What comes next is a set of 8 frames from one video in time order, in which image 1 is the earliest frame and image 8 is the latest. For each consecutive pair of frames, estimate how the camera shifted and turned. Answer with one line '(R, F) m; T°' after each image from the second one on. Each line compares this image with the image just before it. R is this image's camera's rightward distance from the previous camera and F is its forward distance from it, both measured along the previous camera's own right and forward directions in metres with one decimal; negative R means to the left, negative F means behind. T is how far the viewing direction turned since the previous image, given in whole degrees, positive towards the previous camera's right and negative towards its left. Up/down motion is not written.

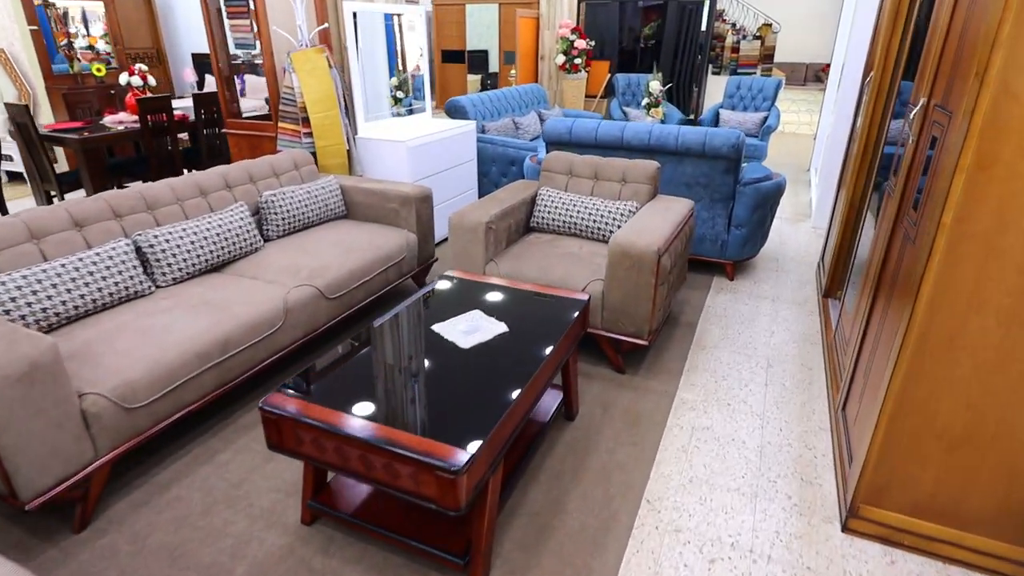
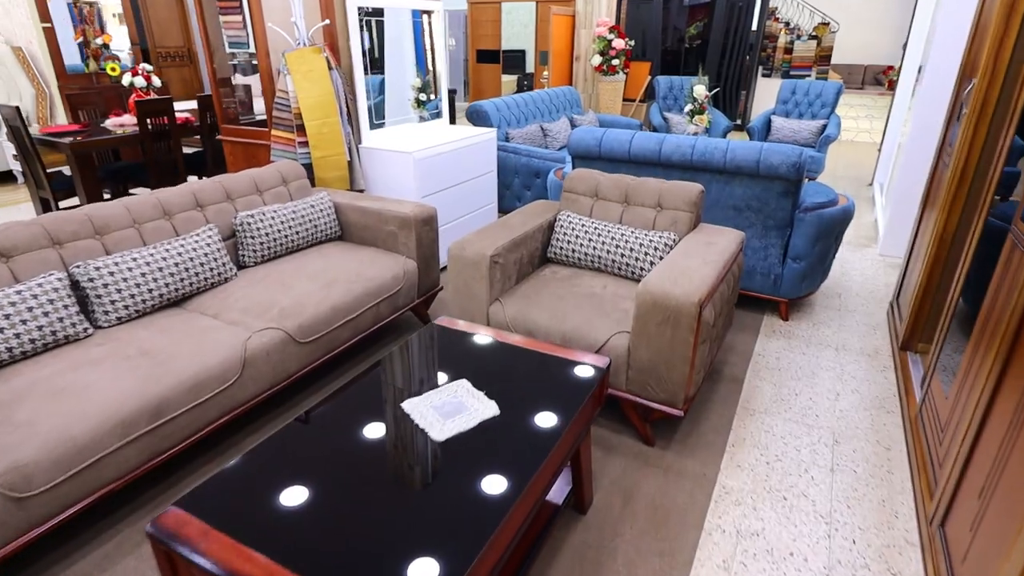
(+0.1, +0.4) m; -3°
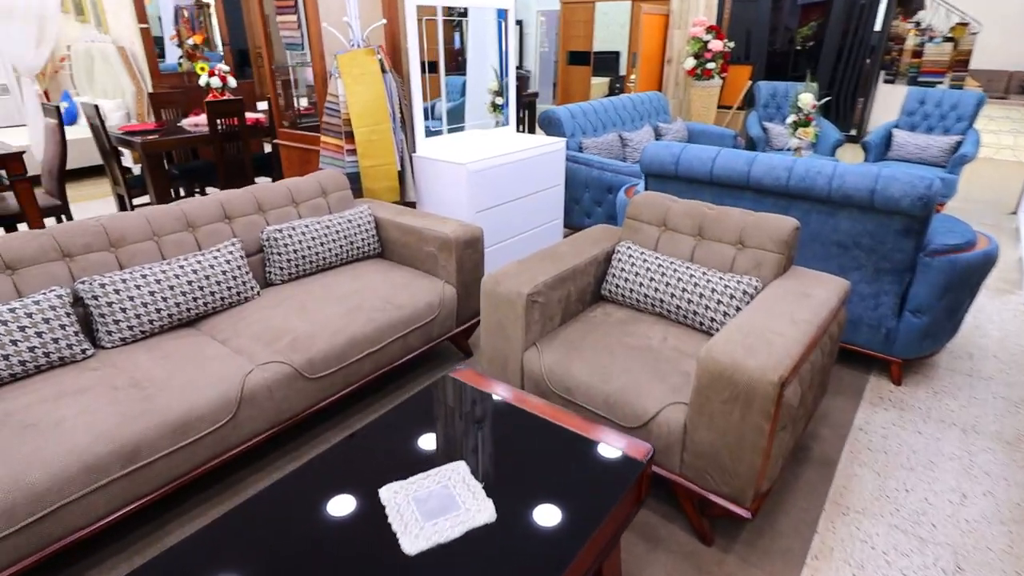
(+0.1, +0.3) m; -8°
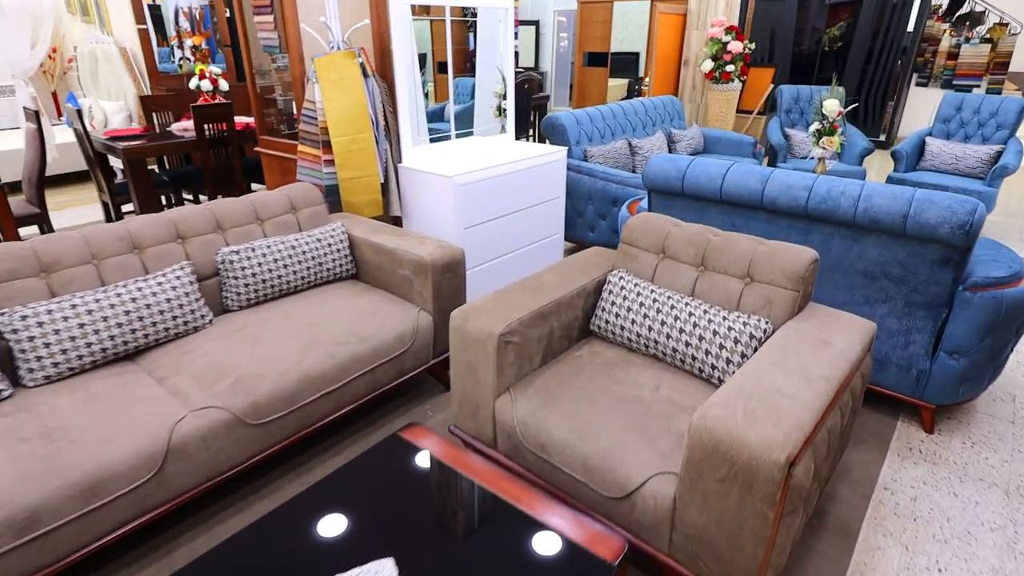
(+0.1, +0.2) m; -2°
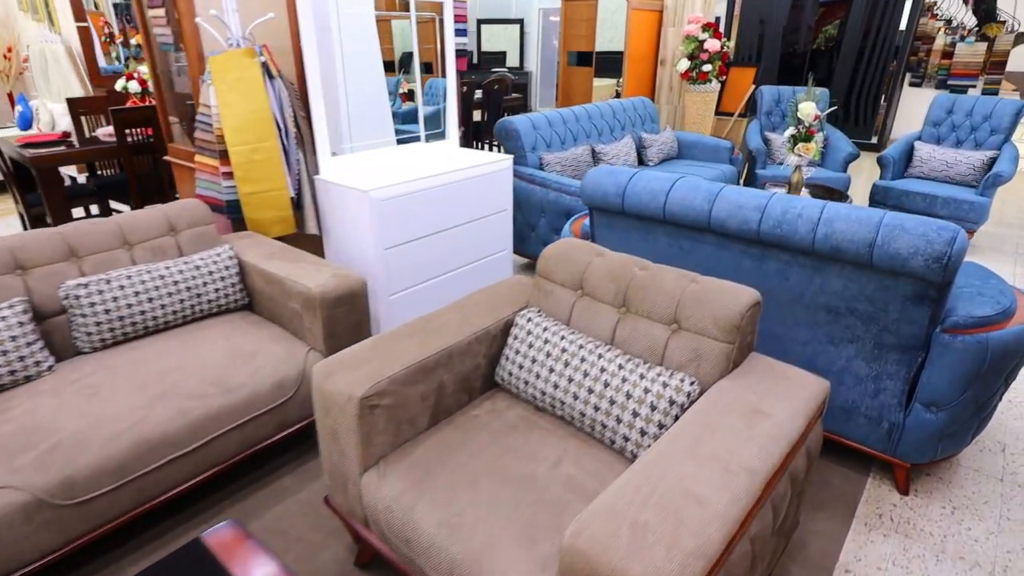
(+0.3, +0.3) m; 0°
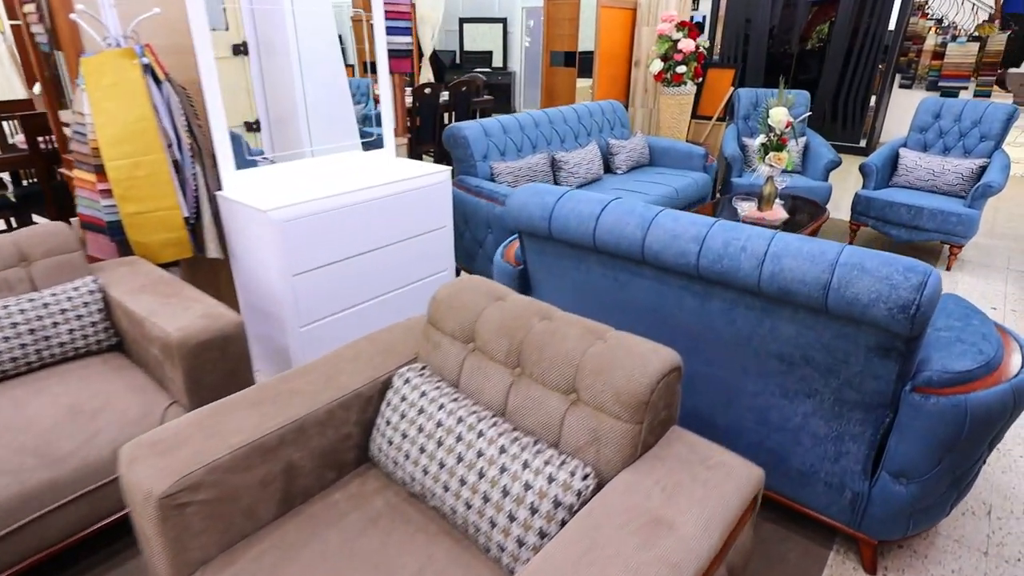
(+0.3, +0.3) m; 0°
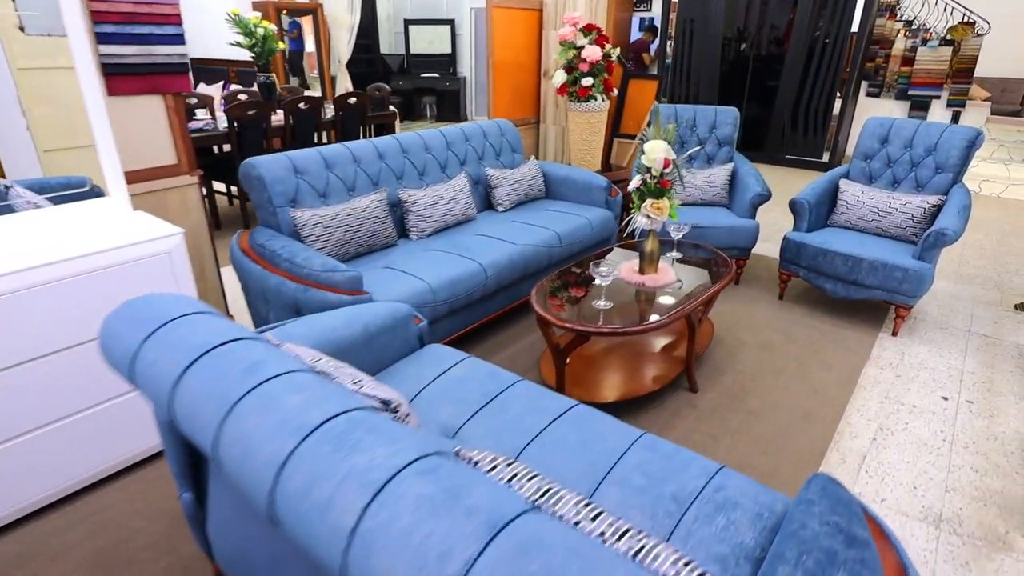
(+0.8, +0.8) m; 0°
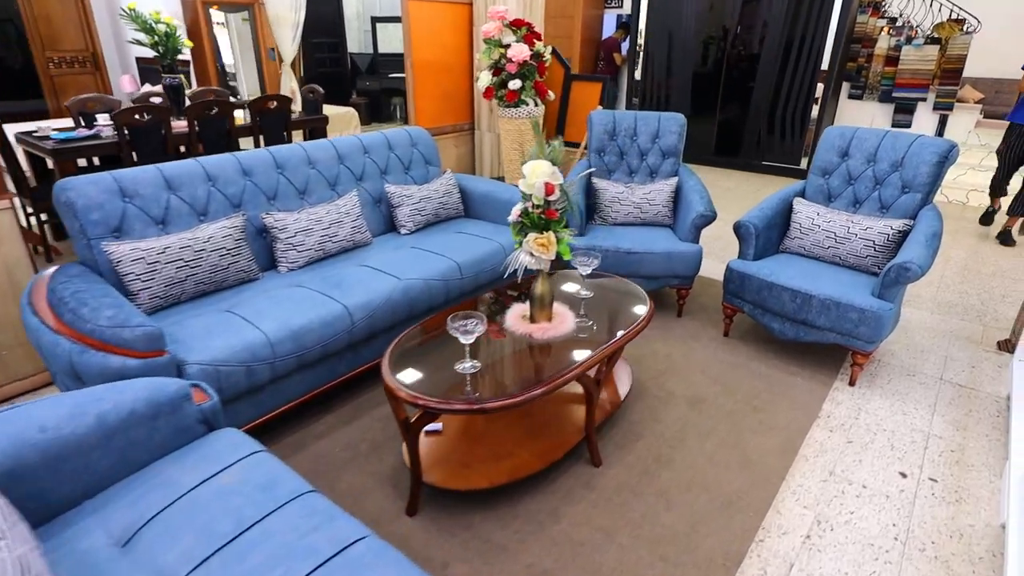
(+0.5, +0.5) m; 0°
